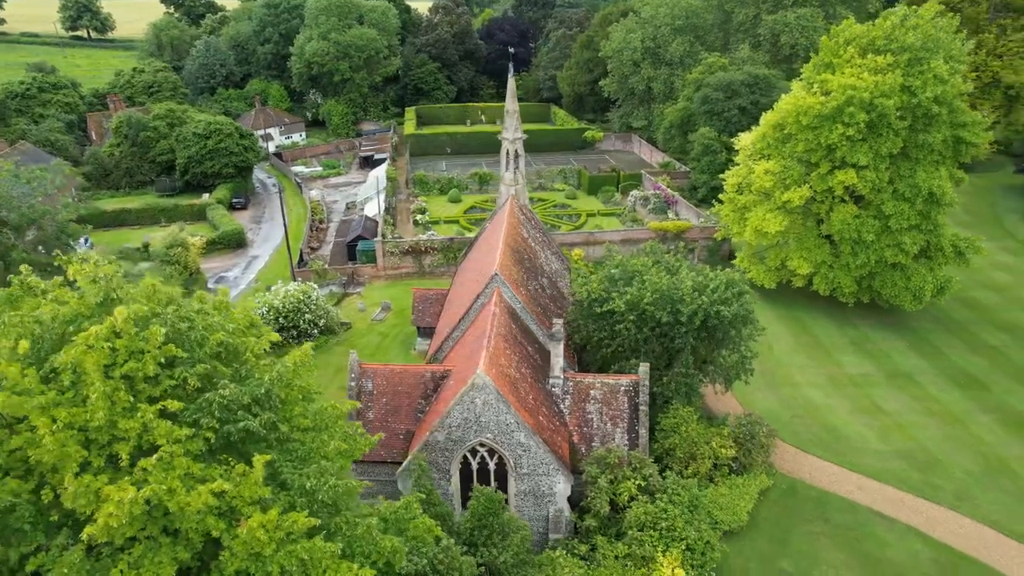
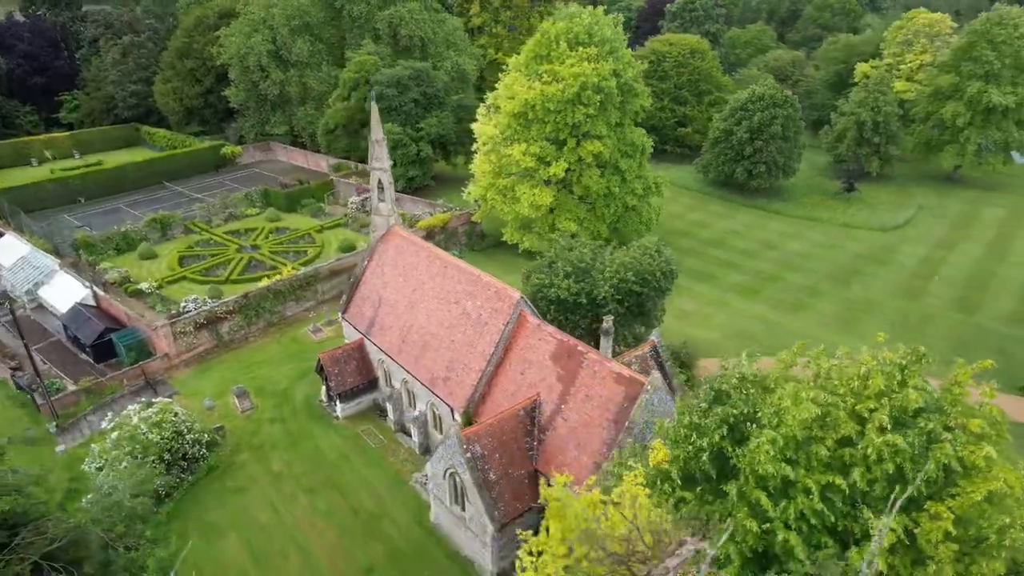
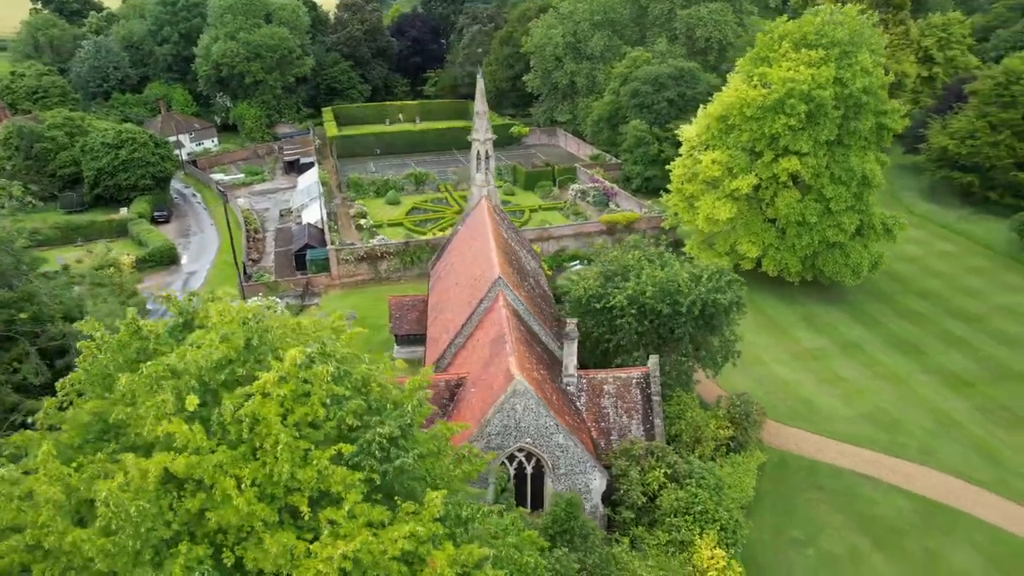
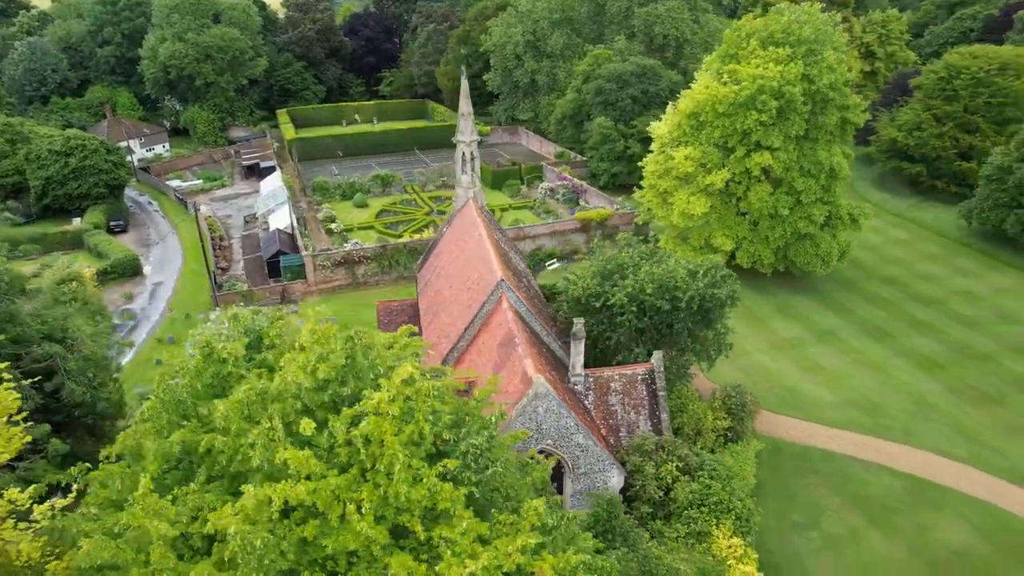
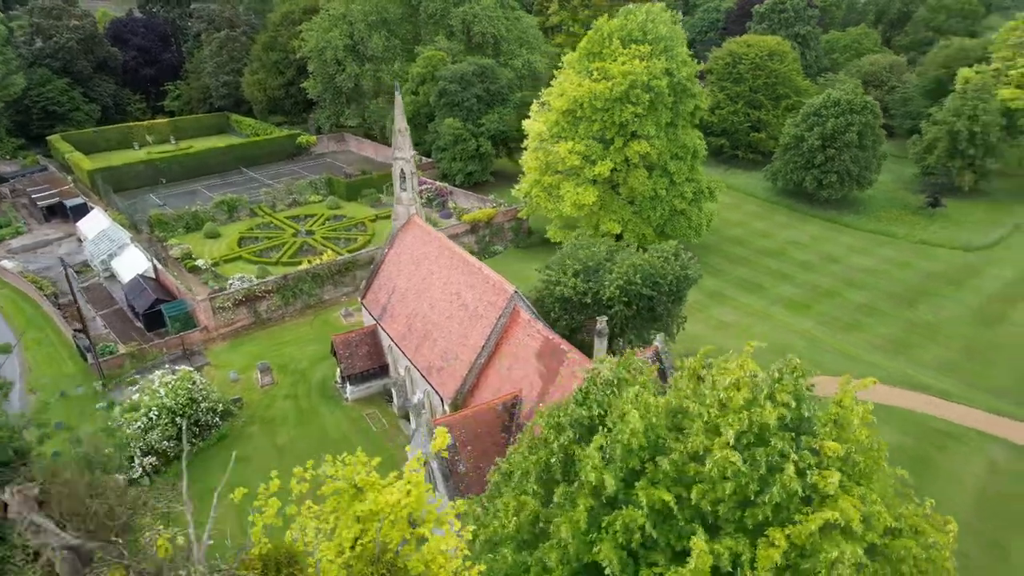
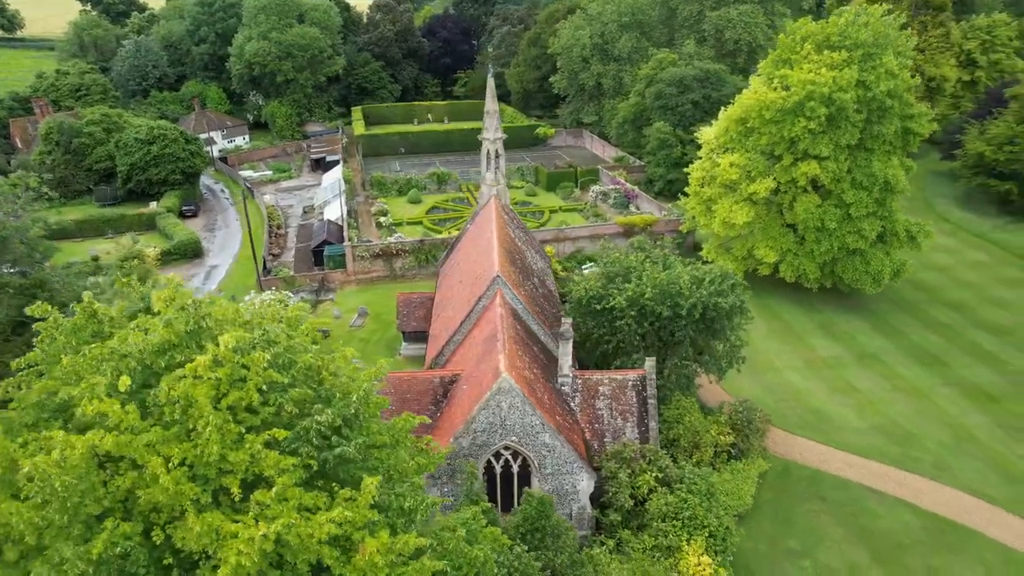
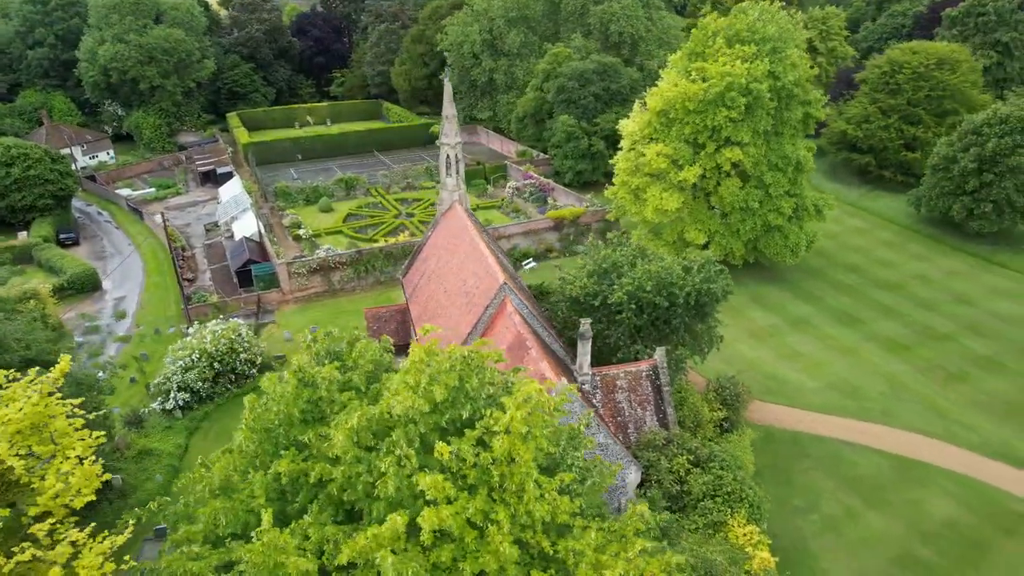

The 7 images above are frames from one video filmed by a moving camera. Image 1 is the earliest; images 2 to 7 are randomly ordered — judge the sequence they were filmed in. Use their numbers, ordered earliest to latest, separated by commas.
6, 3, 4, 7, 5, 2
